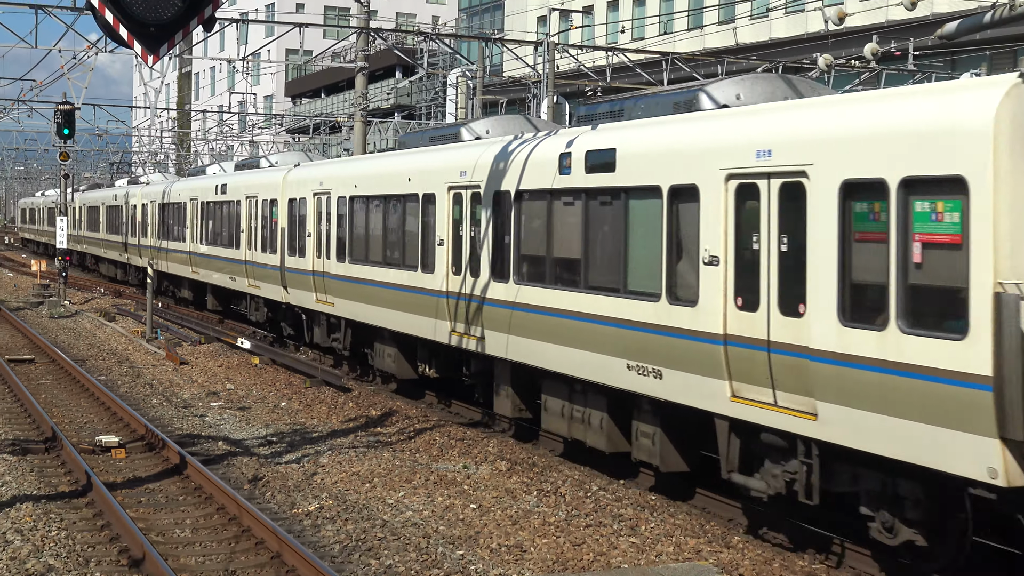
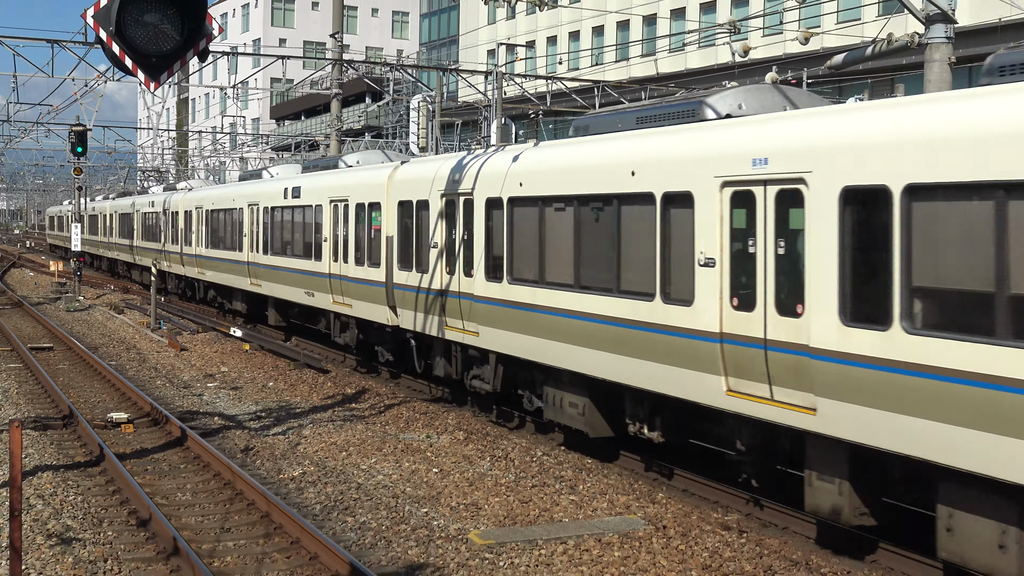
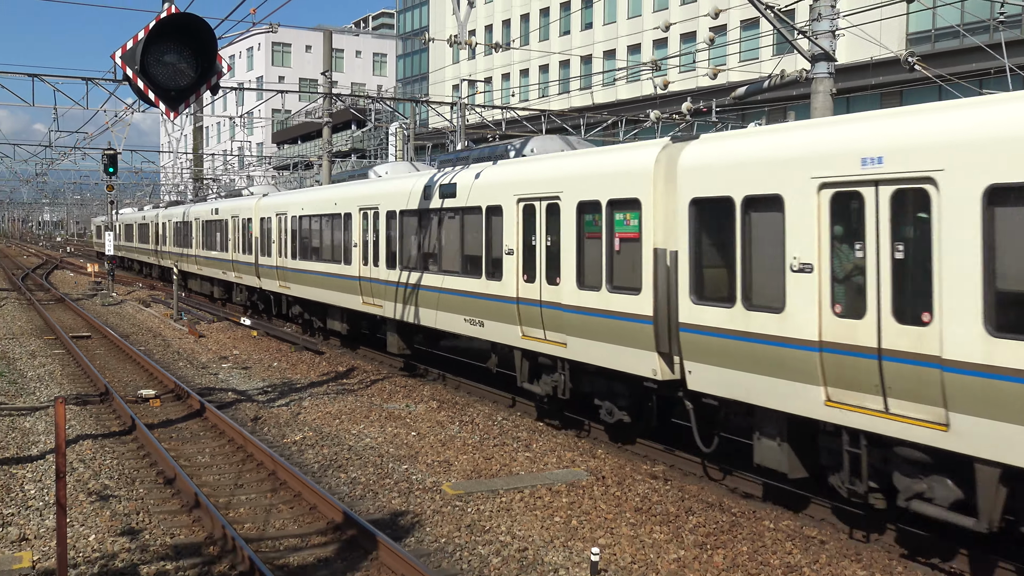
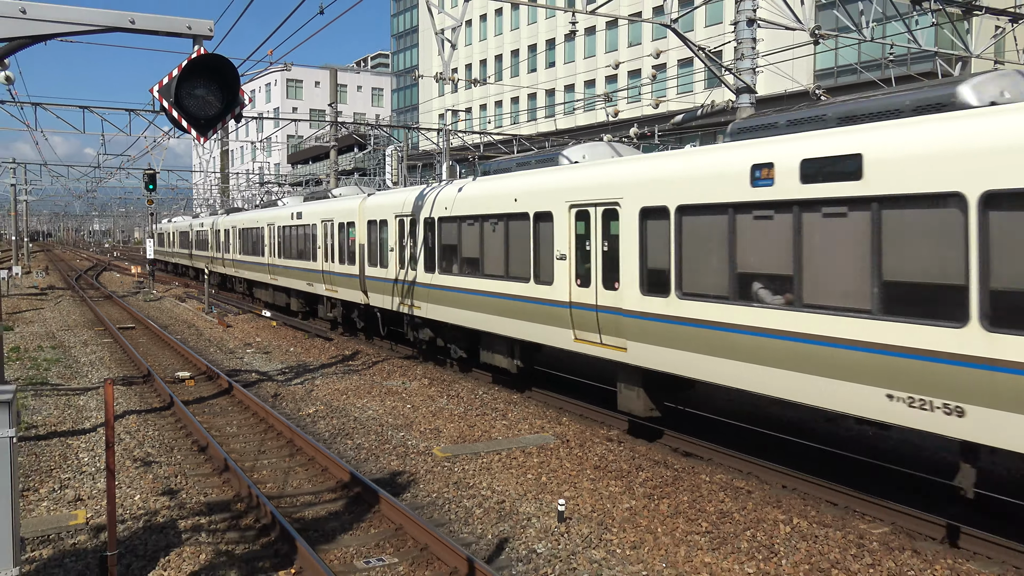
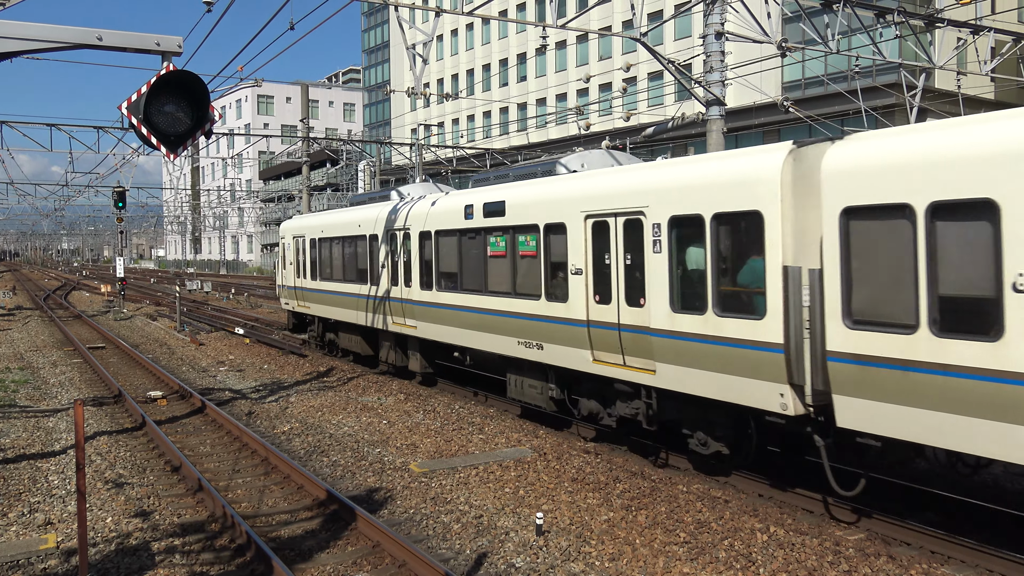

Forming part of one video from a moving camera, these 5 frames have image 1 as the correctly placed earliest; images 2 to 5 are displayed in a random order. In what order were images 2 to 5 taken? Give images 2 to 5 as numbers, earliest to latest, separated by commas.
2, 3, 4, 5
